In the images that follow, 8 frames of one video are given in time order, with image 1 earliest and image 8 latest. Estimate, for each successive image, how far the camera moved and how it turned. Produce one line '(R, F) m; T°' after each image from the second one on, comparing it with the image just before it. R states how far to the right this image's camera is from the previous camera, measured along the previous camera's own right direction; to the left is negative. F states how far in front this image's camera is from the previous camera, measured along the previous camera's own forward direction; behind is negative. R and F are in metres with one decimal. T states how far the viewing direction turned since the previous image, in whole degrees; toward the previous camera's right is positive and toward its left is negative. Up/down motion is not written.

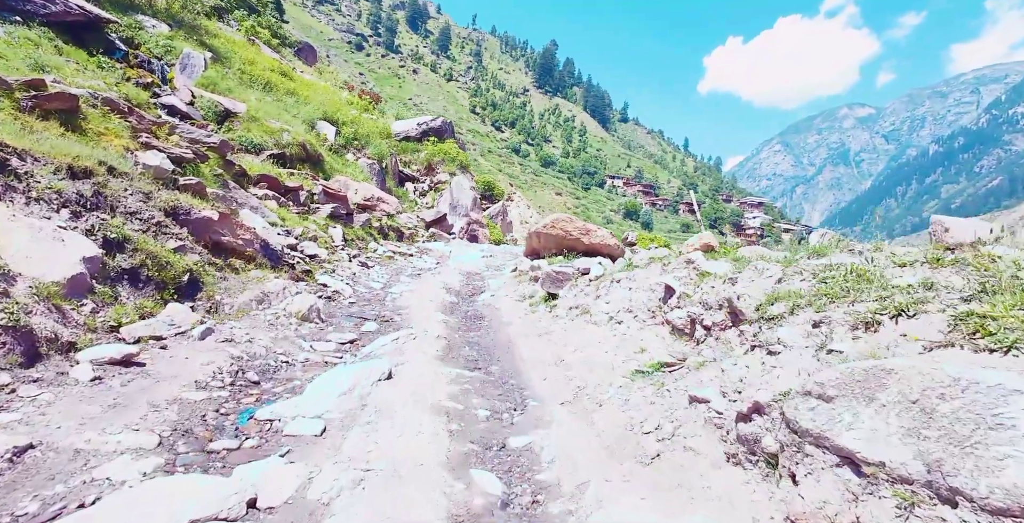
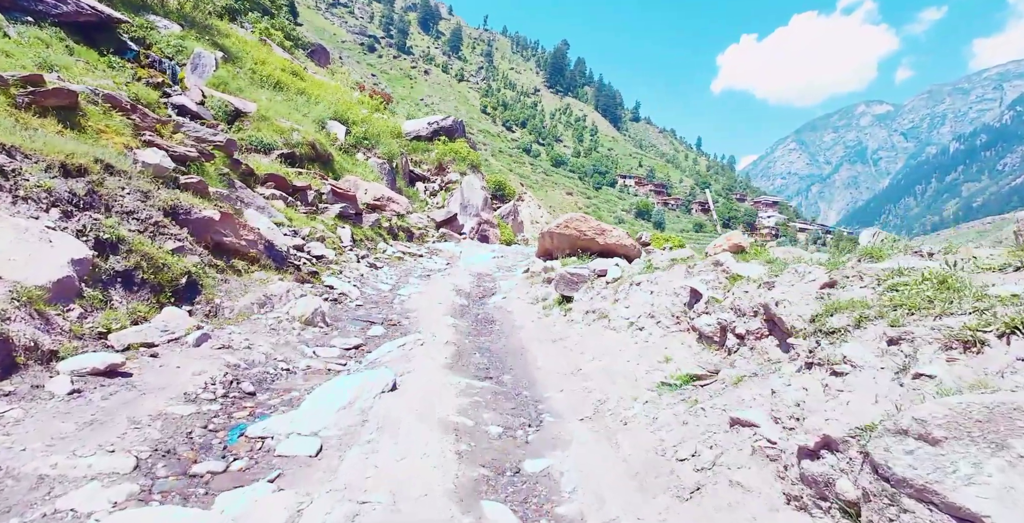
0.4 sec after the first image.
(0.0, +0.5) m; -1°
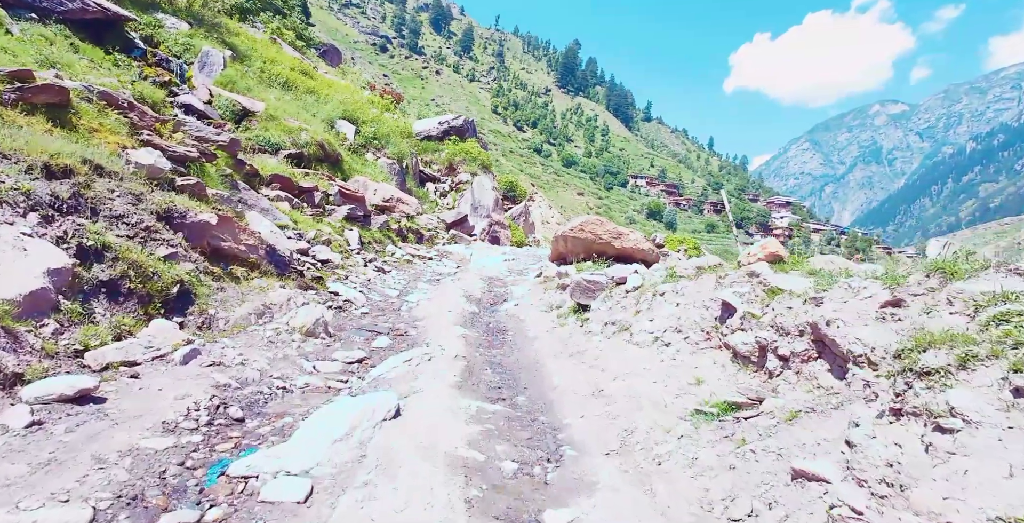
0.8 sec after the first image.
(-0.1, +0.6) m; -1°
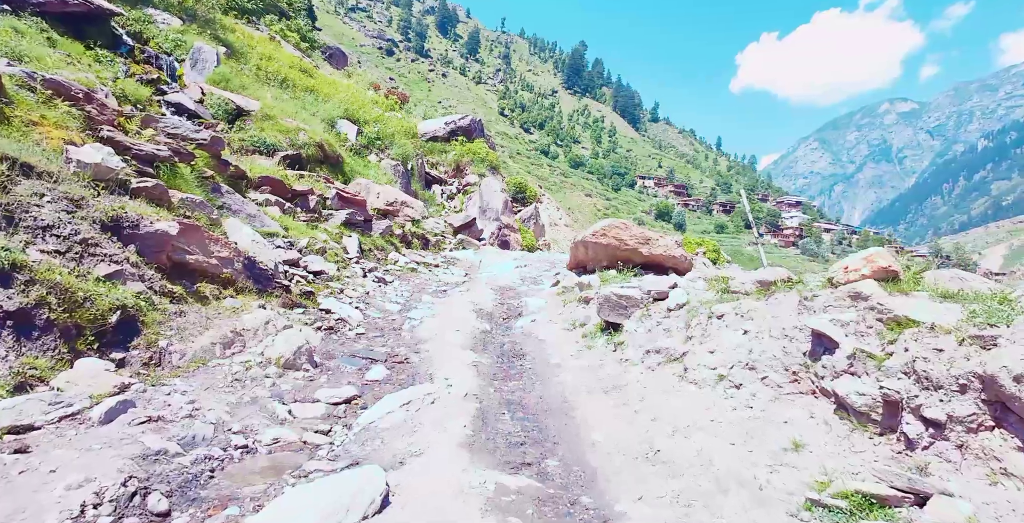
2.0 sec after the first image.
(-0.2, +1.4) m; -1°
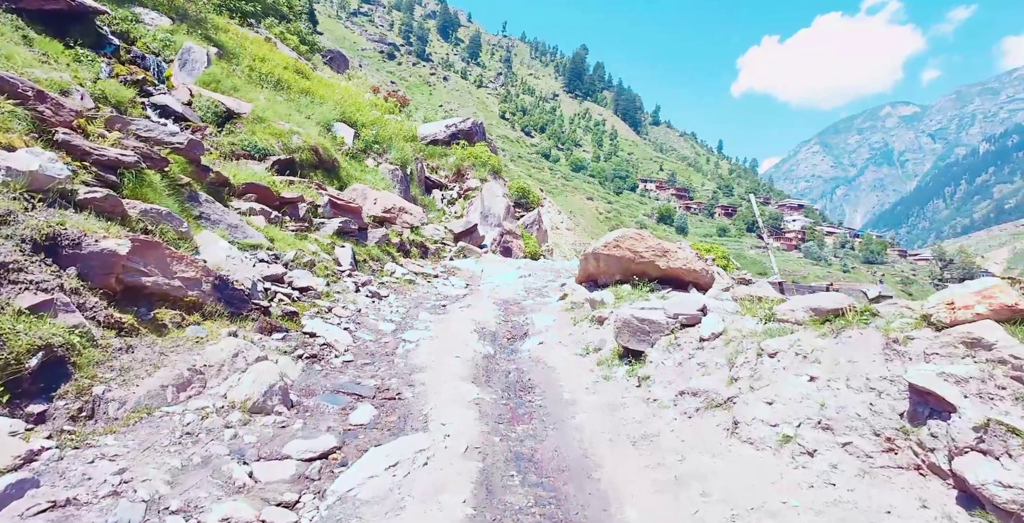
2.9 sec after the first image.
(-0.1, +1.0) m; 0°
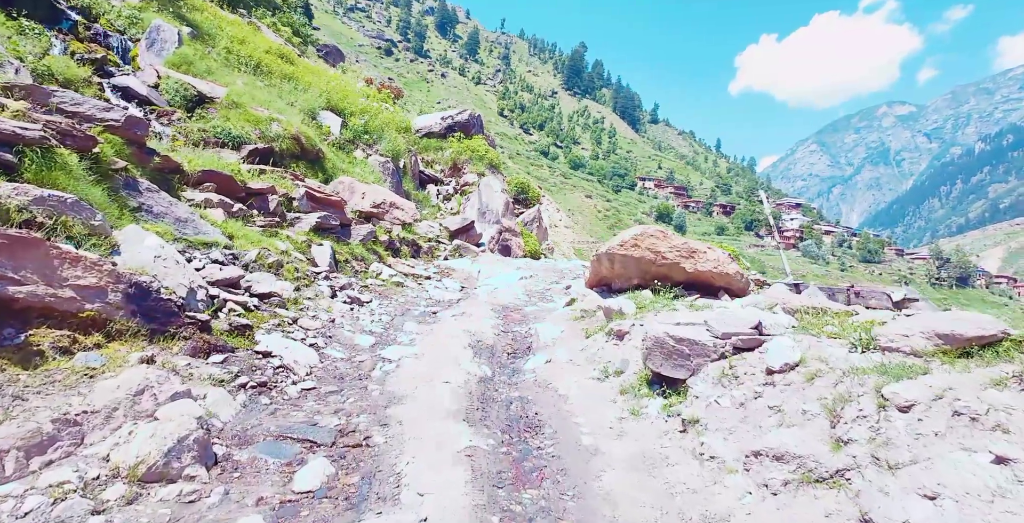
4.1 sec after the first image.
(-0.1, +1.6) m; 0°
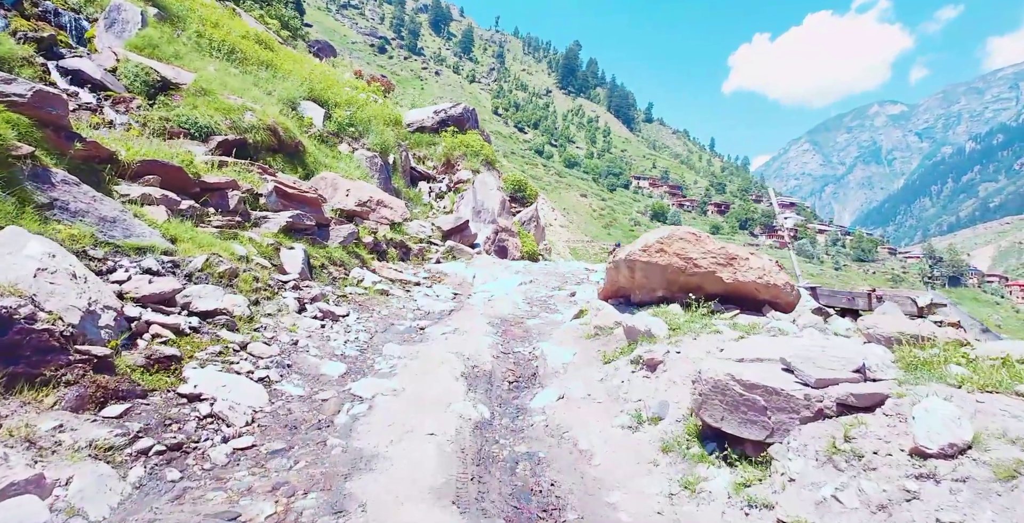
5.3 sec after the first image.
(-0.1, +1.6) m; +1°
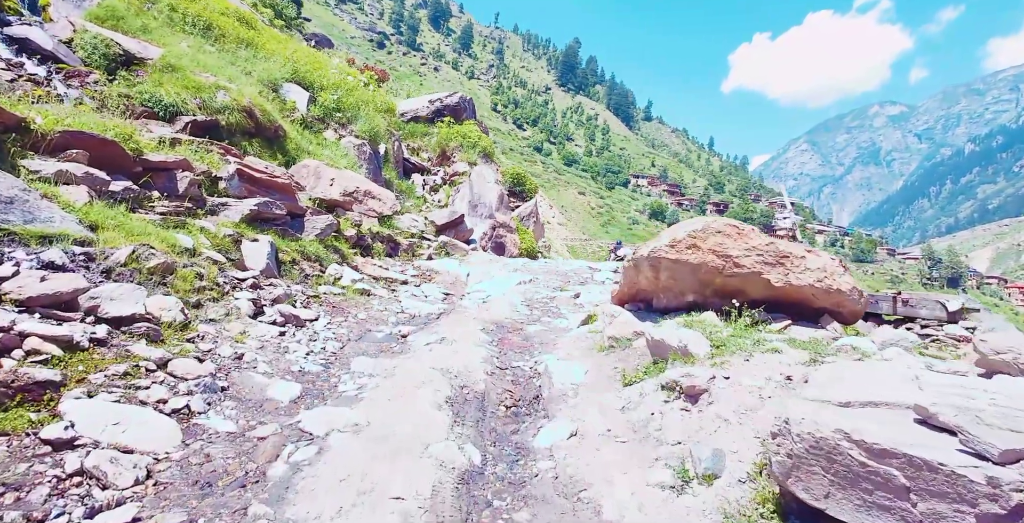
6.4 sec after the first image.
(0.0, +1.5) m; 0°
